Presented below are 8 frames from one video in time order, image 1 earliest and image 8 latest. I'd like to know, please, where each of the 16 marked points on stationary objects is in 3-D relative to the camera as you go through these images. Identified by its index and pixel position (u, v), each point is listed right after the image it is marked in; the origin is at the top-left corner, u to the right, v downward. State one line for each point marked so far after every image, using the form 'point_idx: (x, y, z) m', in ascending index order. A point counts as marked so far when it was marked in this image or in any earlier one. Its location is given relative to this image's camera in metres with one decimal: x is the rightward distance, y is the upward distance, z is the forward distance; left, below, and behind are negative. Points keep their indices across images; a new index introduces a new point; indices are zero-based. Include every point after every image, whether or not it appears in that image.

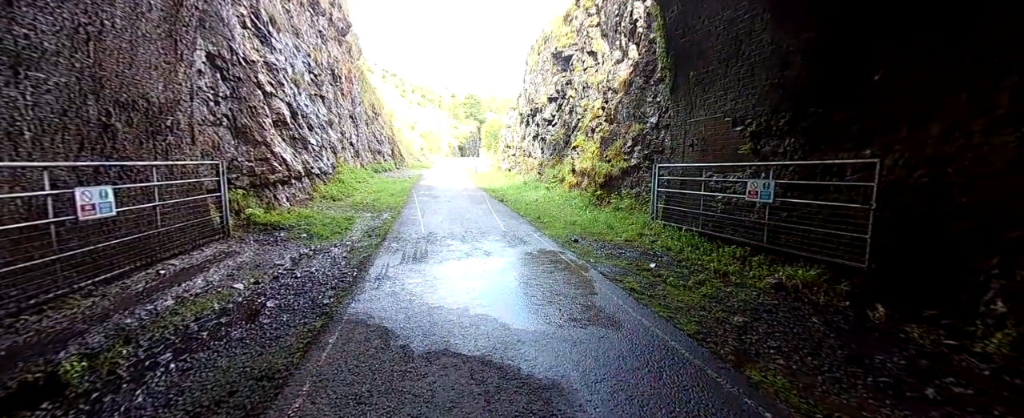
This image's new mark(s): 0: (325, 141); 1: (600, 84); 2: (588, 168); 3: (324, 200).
0: (-10.0, +3.7, +19.2) m
1: (+4.6, +6.7, +18.9) m
2: (+3.6, +2.0, +17.2) m
3: (-8.0, +0.4, +15.1) m
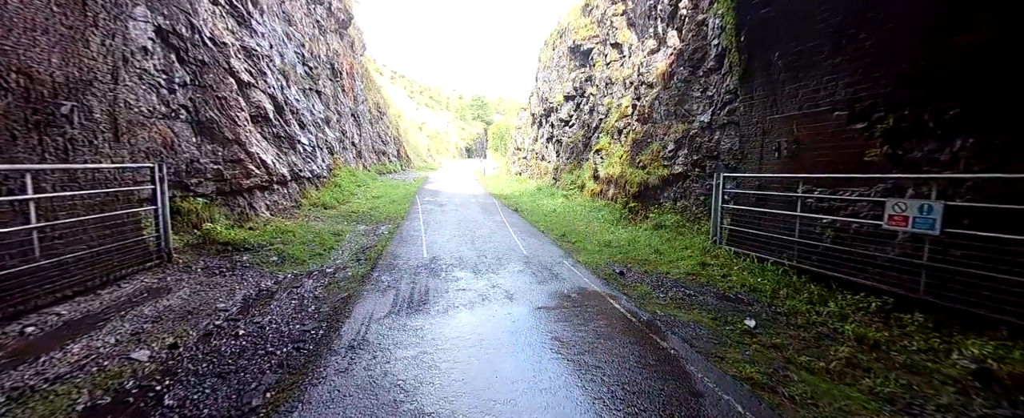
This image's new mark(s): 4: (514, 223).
0: (-9.2, +3.3, +17.1) m
1: (+5.5, +6.1, +16.6) m
2: (+4.4, +1.5, +14.8) m
3: (-7.3, 0.0, +12.9) m
4: (0.0, -0.6, +13.1) m
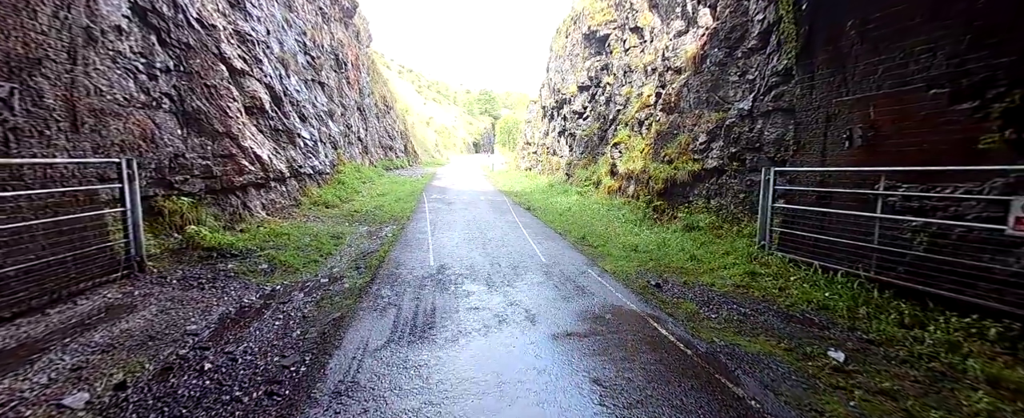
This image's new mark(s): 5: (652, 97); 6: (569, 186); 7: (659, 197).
0: (-8.6, +3.4, +16.3) m
1: (+6.1, +6.2, +15.3) m
2: (+4.9, +1.5, +13.7) m
3: (-6.8, 0.0, +12.1) m
4: (+0.5, -0.6, +12.1) m
5: (+5.8, +4.5, +14.3) m
6: (+3.2, +1.3, +19.7) m
7: (+5.0, +0.4, +12.0) m
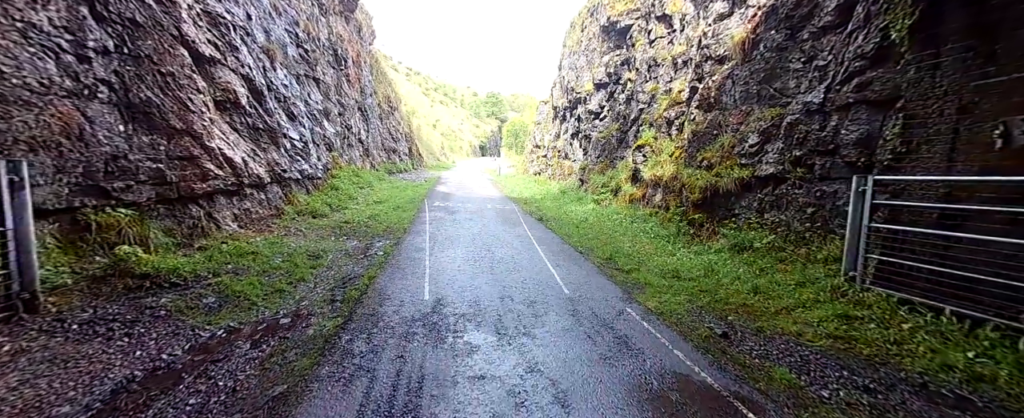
0: (-8.2, +3.0, +14.8) m
1: (+6.5, +5.7, +13.7) m
2: (+5.3, +1.1, +12.0) m
3: (-6.4, -0.3, +10.6) m
4: (+0.9, -0.9, +10.5) m
5: (+6.2, +4.1, +12.7) m
6: (+3.6, +0.8, +18.1) m
7: (+5.3, 0.0, +10.3) m
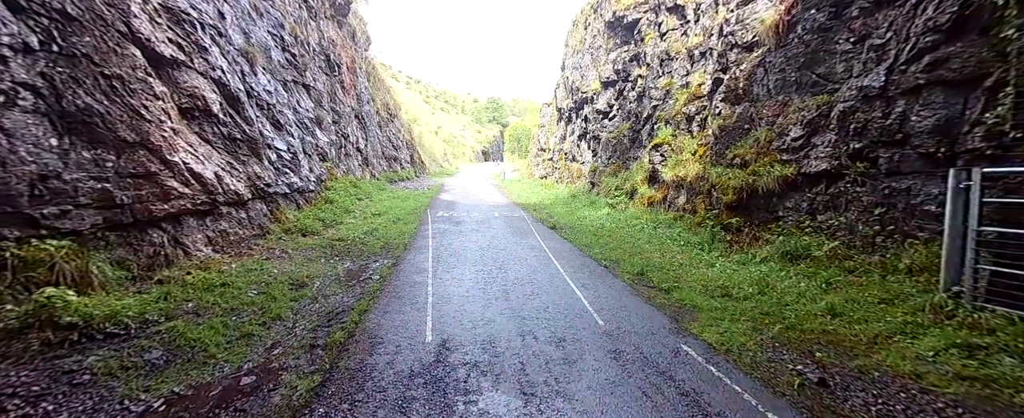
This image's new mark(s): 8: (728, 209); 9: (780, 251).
0: (-8.0, +2.4, +13.8) m
1: (+6.6, +5.6, +12.6) m
2: (+5.5, +1.0, +10.8) m
3: (-6.1, -0.8, +9.5) m
4: (+1.2, -1.2, +9.3) m
5: (+6.4, +4.0, +11.5) m
6: (+4.0, +0.6, +16.9) m
7: (+5.6, -0.1, +9.1) m
8: (+5.6, 0.0, +9.1) m
9: (+5.5, -0.9, +7.3) m
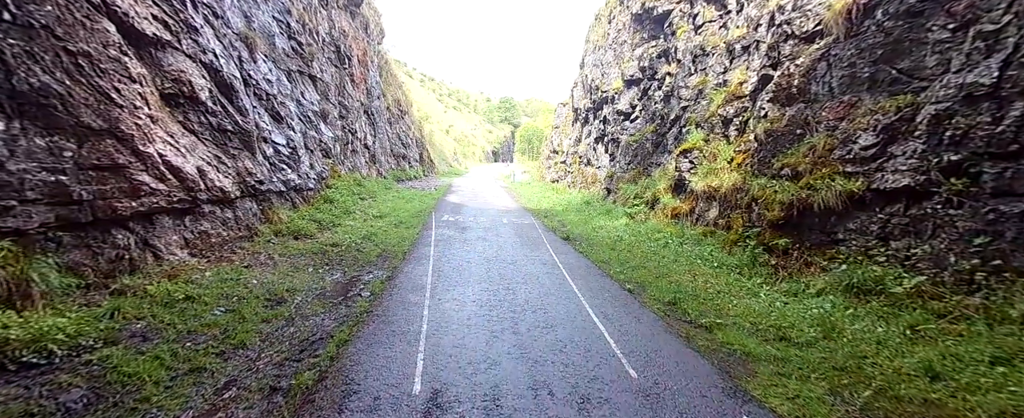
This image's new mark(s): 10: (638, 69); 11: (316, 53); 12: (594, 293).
0: (-7.5, +2.5, +13.0) m
1: (+7.2, +5.2, +11.4) m
2: (+5.9, +0.6, +9.7) m
3: (-5.9, -0.8, +8.7) m
4: (+1.4, -1.4, +8.3) m
5: (+6.8, +3.6, +10.4) m
6: (+4.5, +0.2, +15.8) m
7: (+5.9, -0.5, +7.9) m
8: (+5.9, -0.4, +8.0) m
9: (+5.7, -1.3, +6.1) m
10: (+6.0, +6.7, +17.2) m
11: (-8.4, +6.5, +15.0) m
12: (+1.6, -1.6, +7.0) m
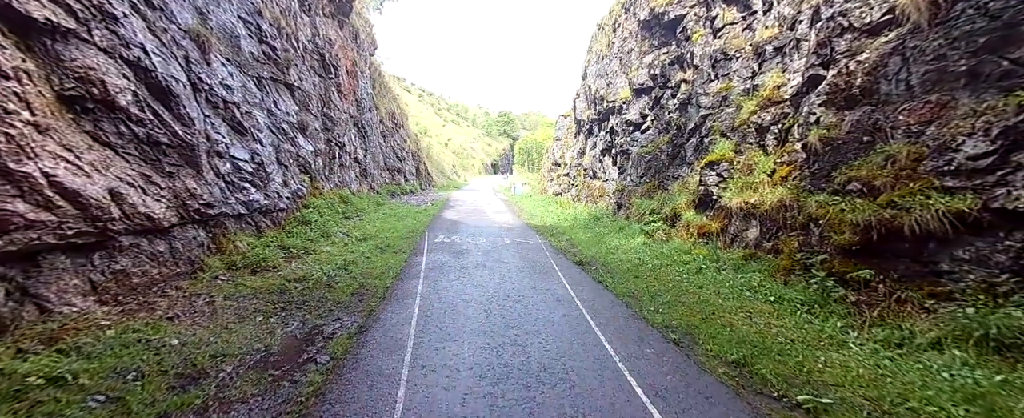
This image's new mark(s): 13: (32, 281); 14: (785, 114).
0: (-7.4, +1.7, +11.4) m
1: (+7.2, +4.7, +10.0) m
2: (+6.0, +0.2, +8.1) m
3: (-5.7, -1.4, +7.0) m
4: (+1.6, -1.9, +6.6) m
5: (+6.9, +3.1, +8.9) m
6: (+4.5, -0.5, +14.2) m
7: (+6.0, -0.9, +6.3) m
8: (+6.0, -0.8, +6.4) m
9: (+5.9, -1.6, +4.5) m
10: (+6.0, +6.0, +15.8) m
11: (-8.4, +5.7, +13.6) m
12: (+1.8, -2.0, +5.3) m
13: (-6.3, -1.0, +4.7) m
14: (+6.8, +2.4, +8.8) m
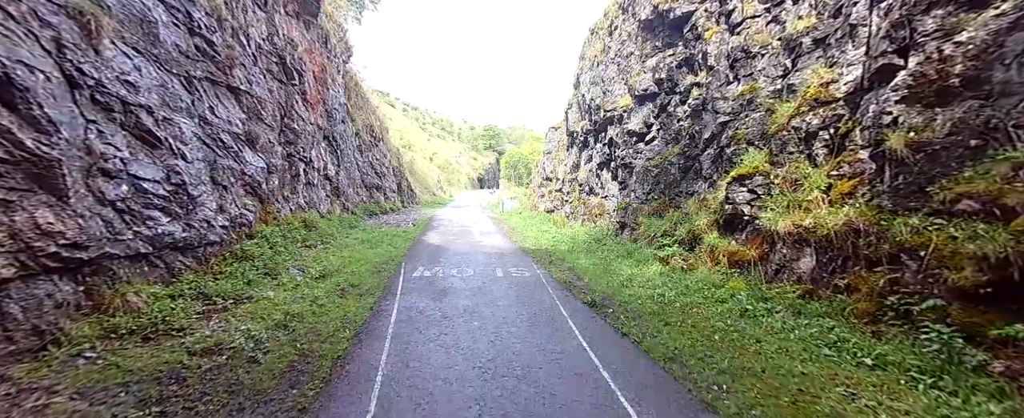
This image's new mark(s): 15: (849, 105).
0: (-7.6, +0.9, +9.2) m
1: (+7.0, +4.2, +8.5) m
2: (+6.0, -0.3, +6.4) m
3: (-5.7, -2.0, +4.7) m
4: (+1.6, -2.3, +4.6) m
5: (+6.7, +2.7, +7.4) m
6: (+4.3, -1.2, +12.4) m
7: (+6.1, -1.2, +4.6) m
8: (+6.0, -1.2, +4.6) m
9: (+6.0, -1.9, +2.7) m
10: (+5.5, +5.2, +14.3) m
11: (-8.8, +4.7, +11.5) m
12: (+1.9, -2.4, +3.4) m
13: (-6.2, -1.5, +2.4) m
14: (+6.7, +2.0, +7.2) m
15: (+6.7, +2.2, +7.2) m
